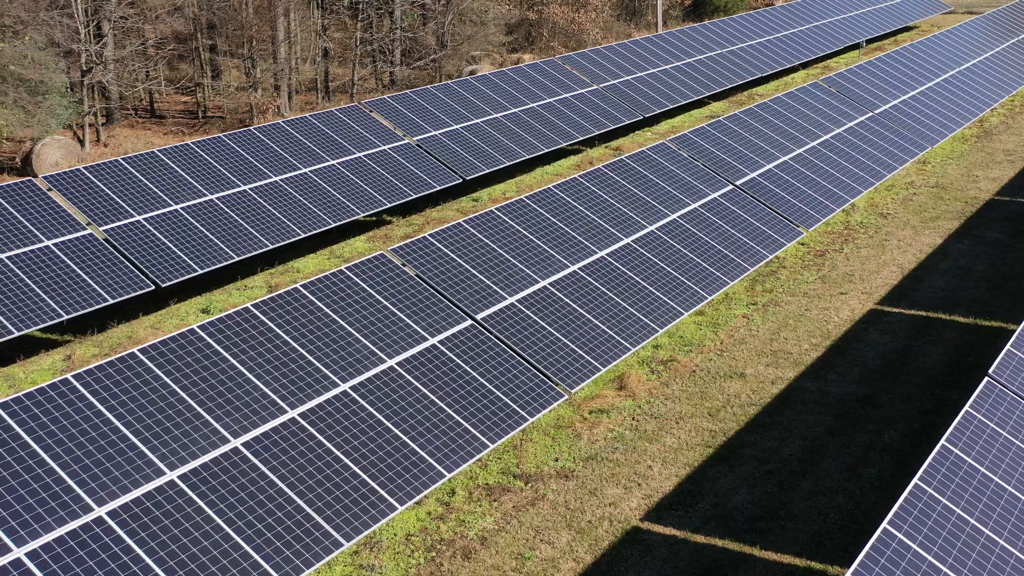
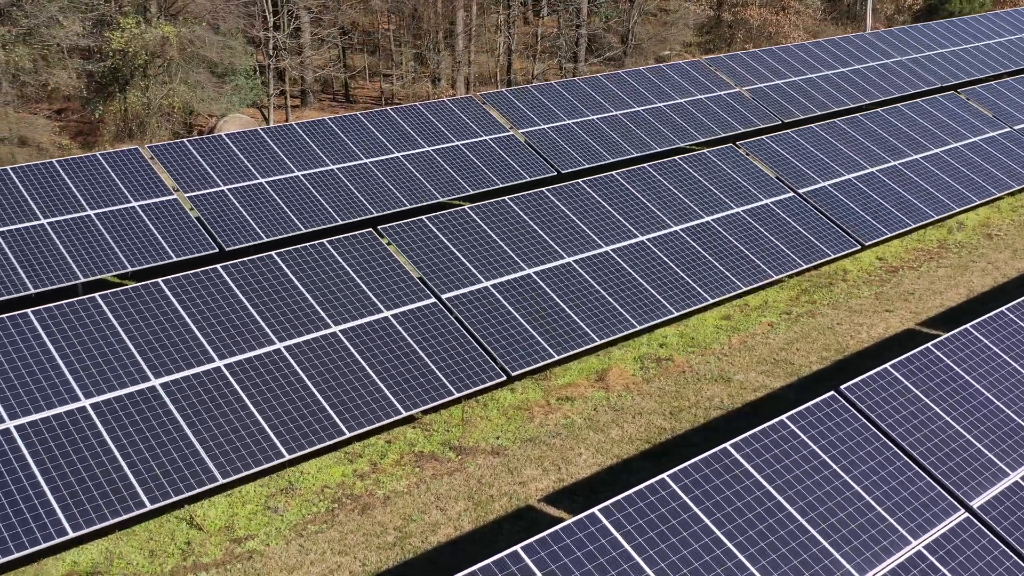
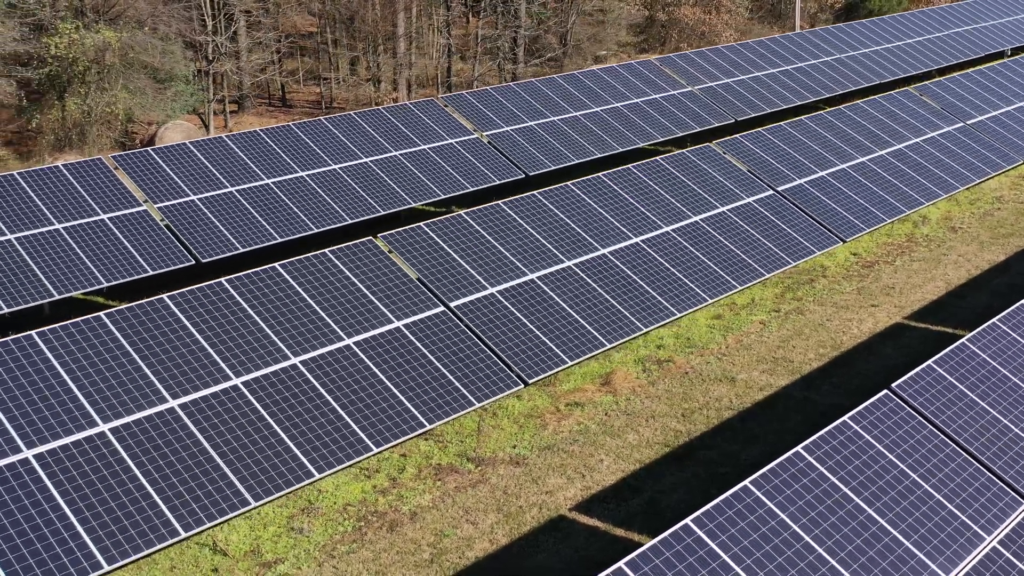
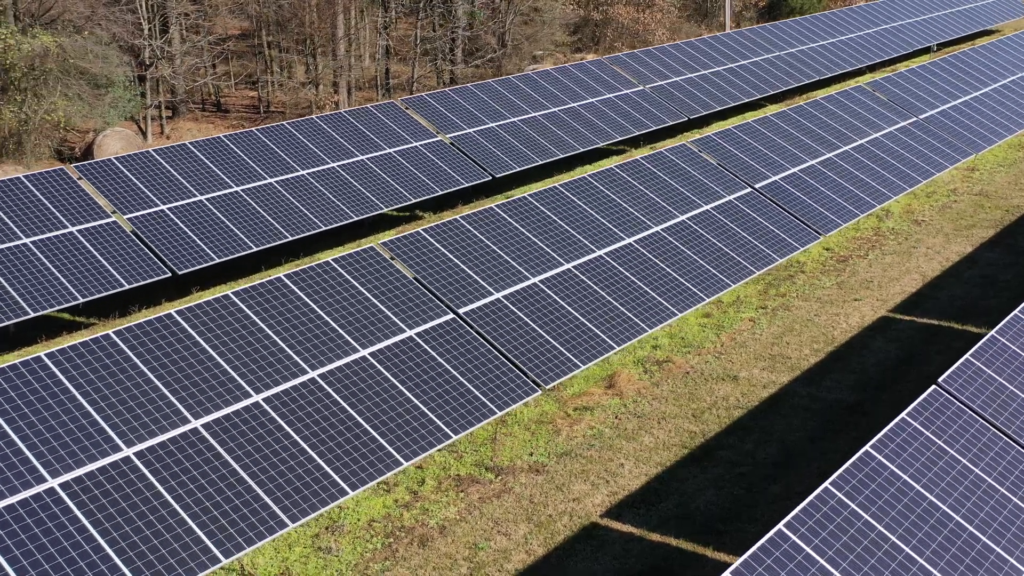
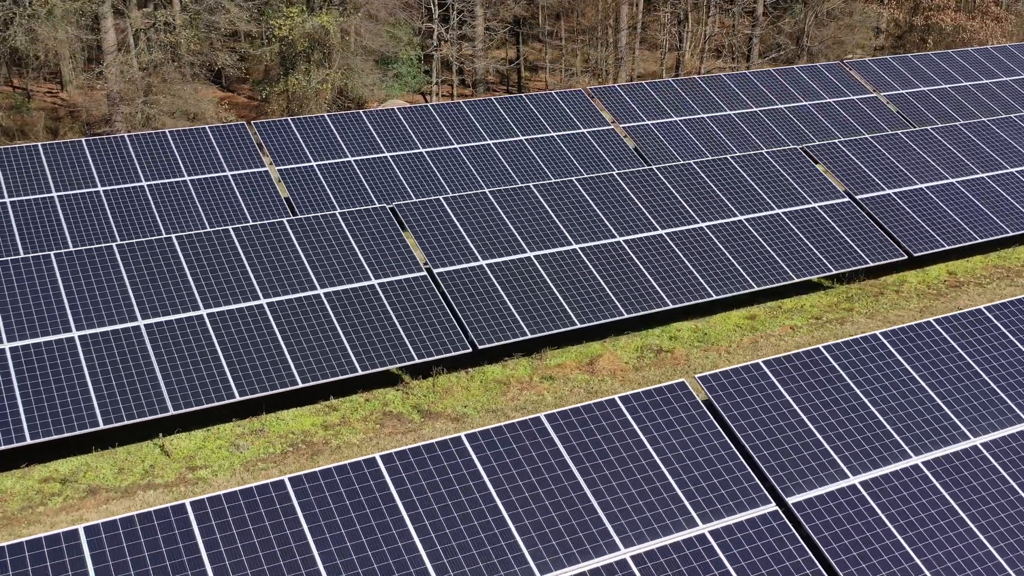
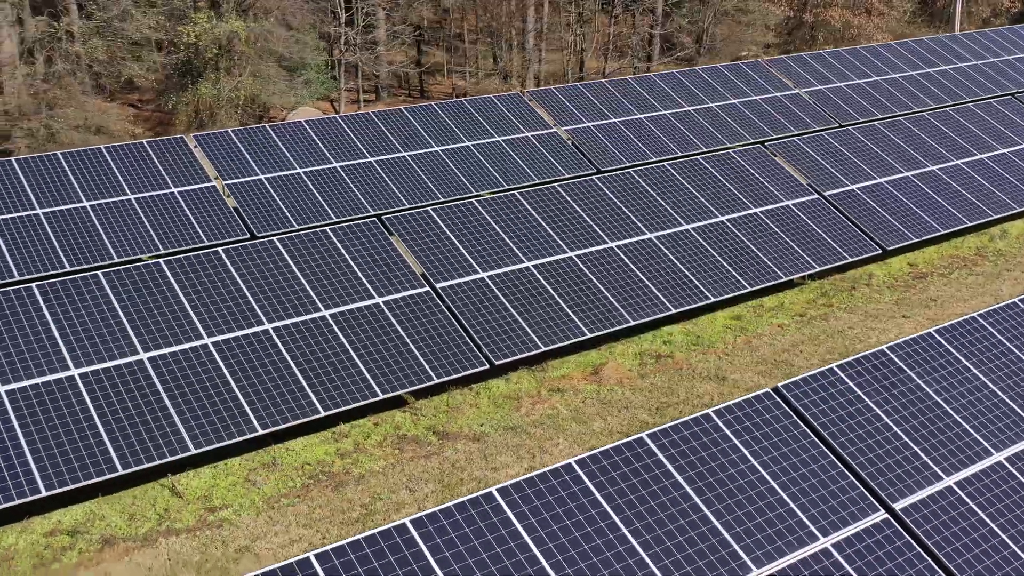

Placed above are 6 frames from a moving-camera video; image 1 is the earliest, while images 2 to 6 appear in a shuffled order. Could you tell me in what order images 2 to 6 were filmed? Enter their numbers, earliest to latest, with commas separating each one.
4, 3, 2, 6, 5
